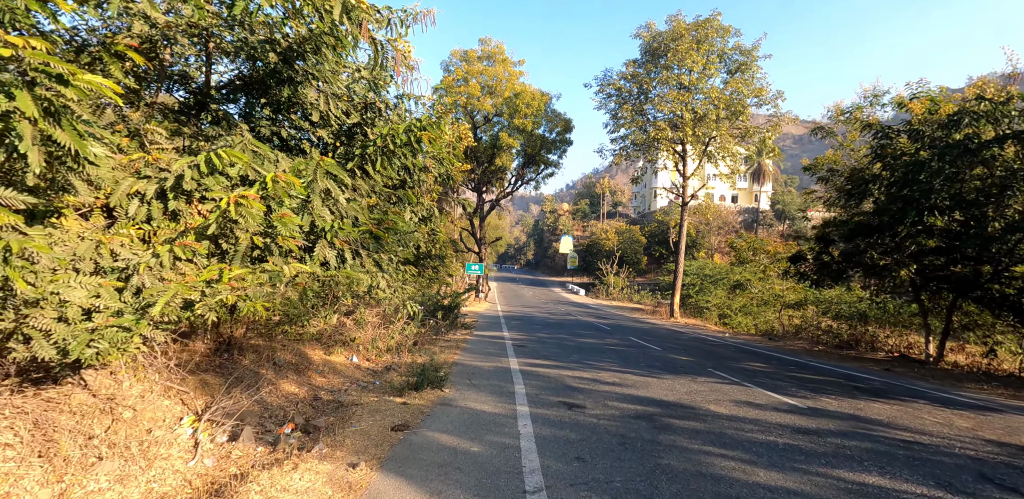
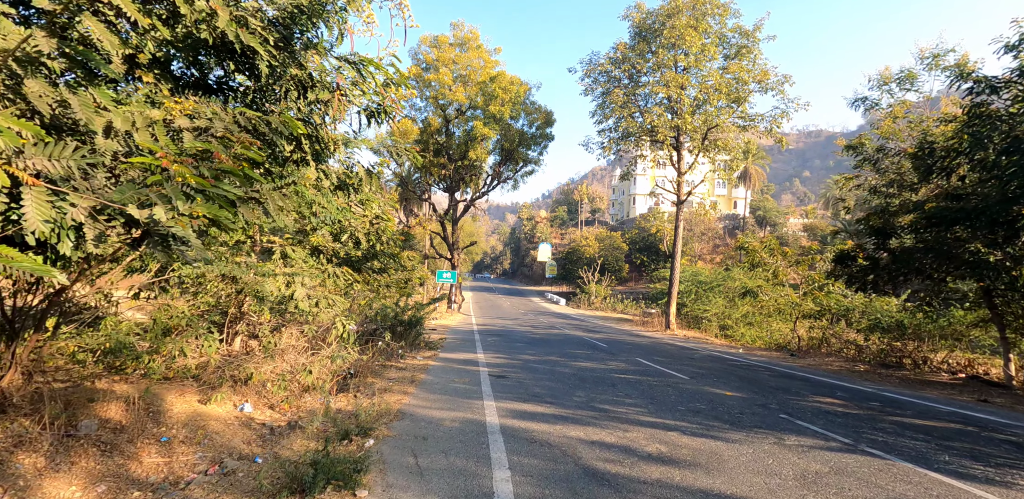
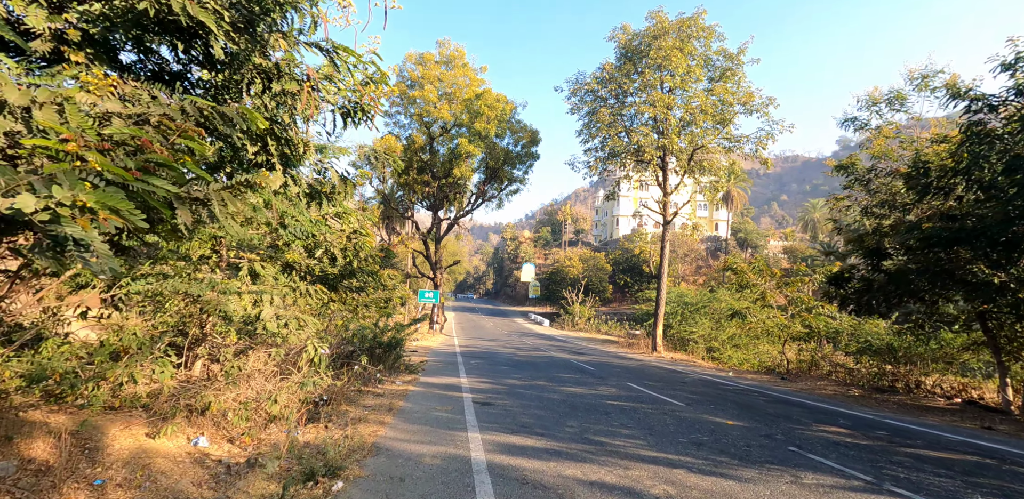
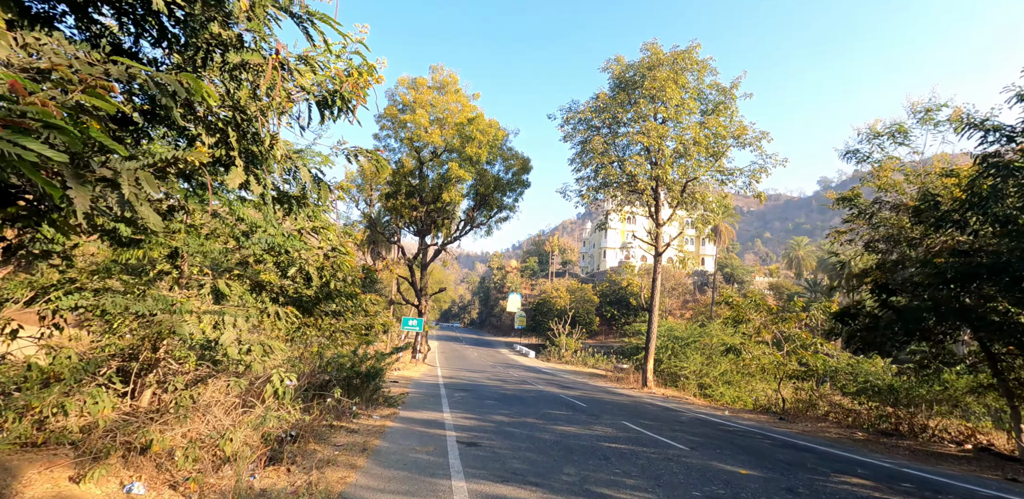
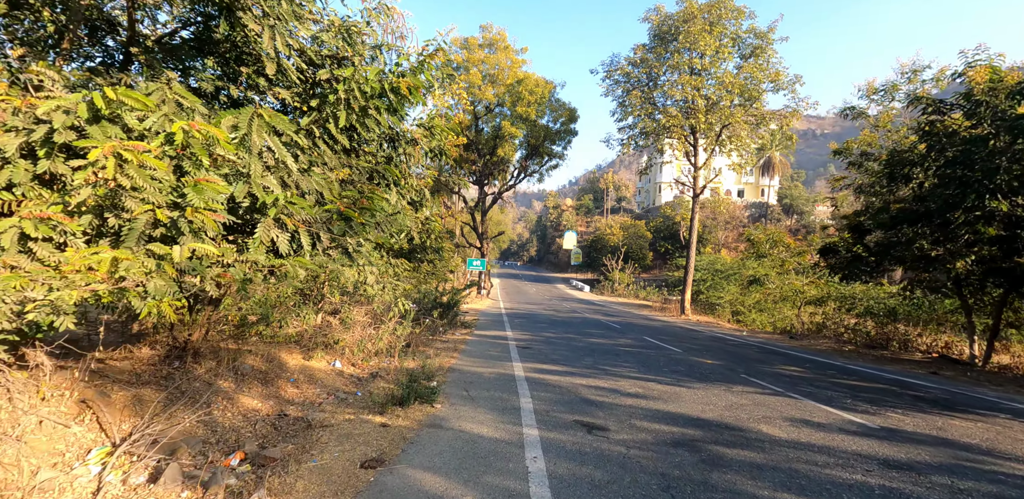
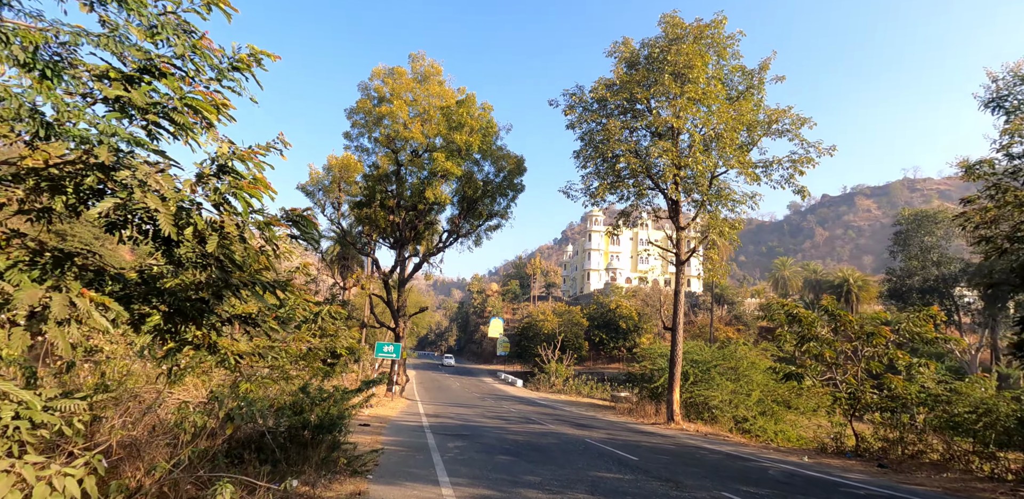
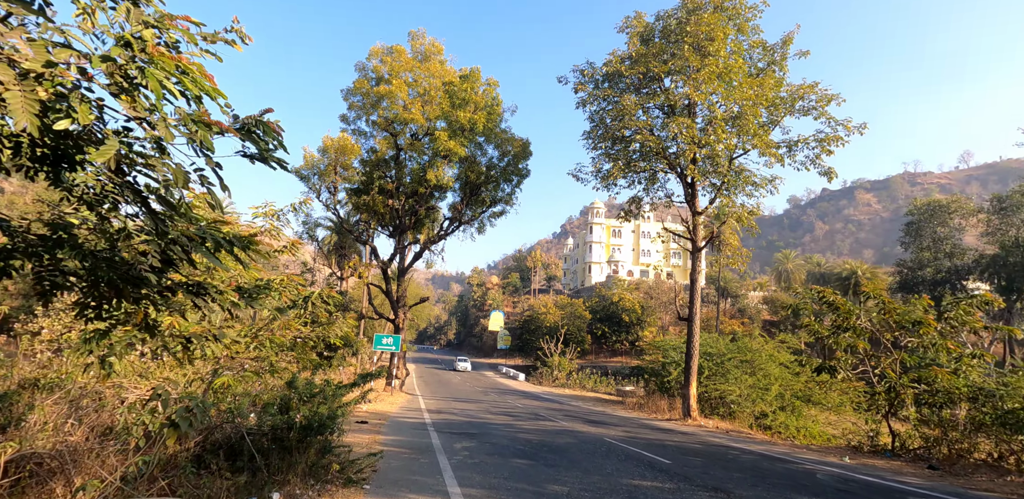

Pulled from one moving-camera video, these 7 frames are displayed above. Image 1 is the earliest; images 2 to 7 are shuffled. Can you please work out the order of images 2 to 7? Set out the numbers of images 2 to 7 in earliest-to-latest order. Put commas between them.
5, 2, 3, 4, 6, 7
